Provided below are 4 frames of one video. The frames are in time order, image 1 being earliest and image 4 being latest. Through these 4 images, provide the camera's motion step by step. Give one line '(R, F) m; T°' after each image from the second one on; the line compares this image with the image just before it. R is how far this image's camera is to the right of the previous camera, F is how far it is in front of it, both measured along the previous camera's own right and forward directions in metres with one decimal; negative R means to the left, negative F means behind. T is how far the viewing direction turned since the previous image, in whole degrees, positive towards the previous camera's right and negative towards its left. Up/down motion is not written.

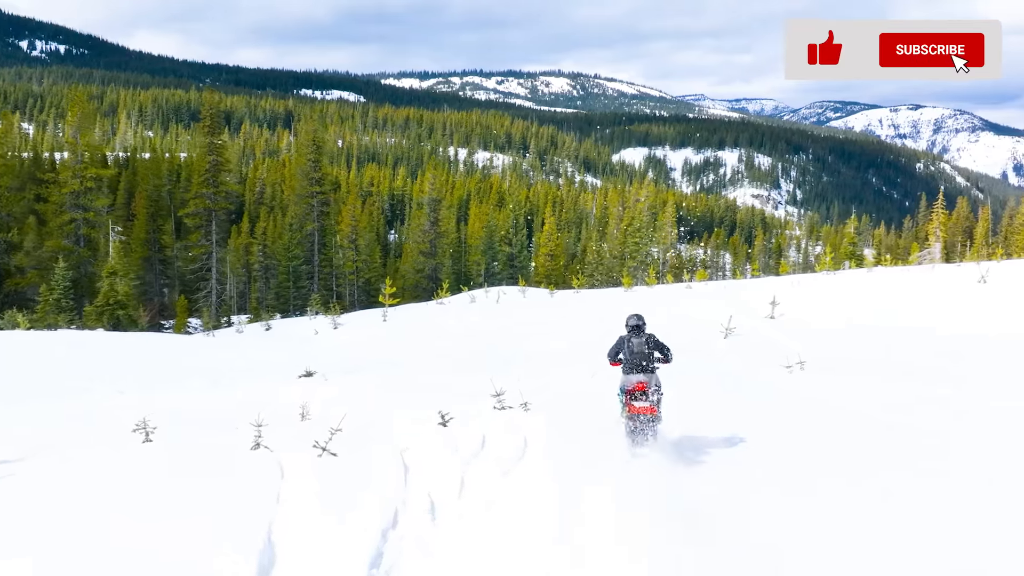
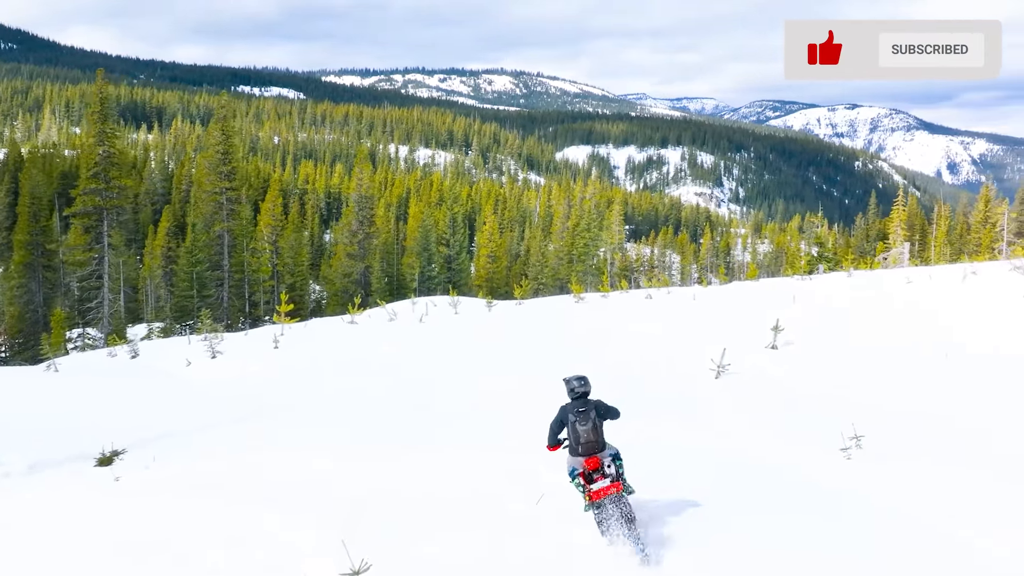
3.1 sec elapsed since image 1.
(+0.2, +2.3) m; +3°
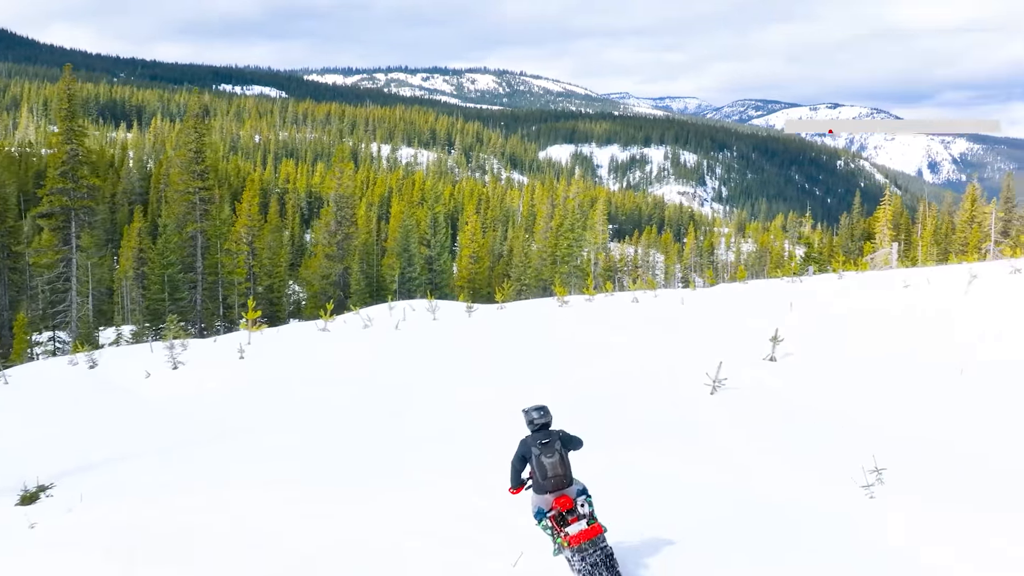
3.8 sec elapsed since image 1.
(0.0, +0.5) m; +1°
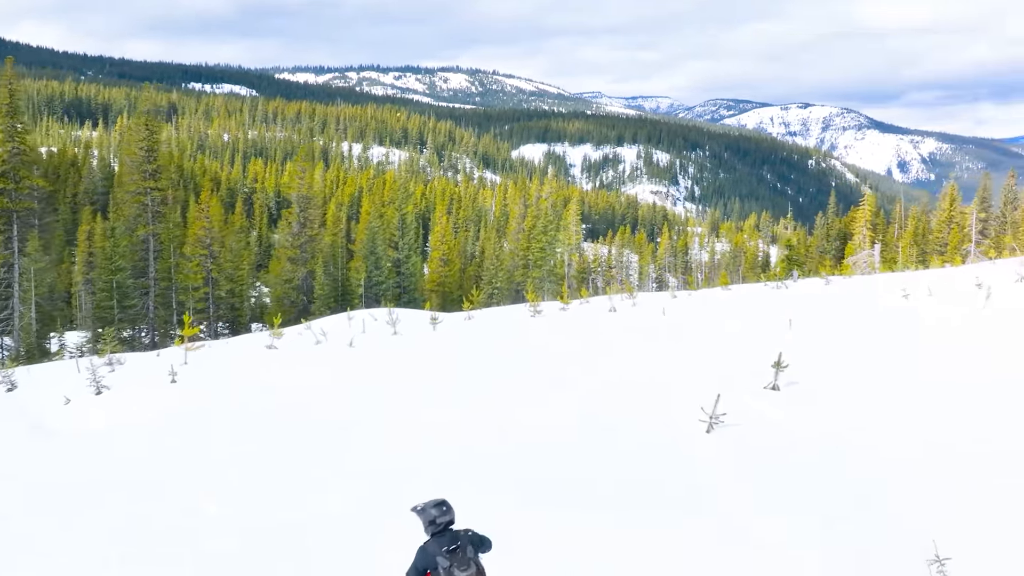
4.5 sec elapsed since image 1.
(+0.1, +0.9) m; +1°
